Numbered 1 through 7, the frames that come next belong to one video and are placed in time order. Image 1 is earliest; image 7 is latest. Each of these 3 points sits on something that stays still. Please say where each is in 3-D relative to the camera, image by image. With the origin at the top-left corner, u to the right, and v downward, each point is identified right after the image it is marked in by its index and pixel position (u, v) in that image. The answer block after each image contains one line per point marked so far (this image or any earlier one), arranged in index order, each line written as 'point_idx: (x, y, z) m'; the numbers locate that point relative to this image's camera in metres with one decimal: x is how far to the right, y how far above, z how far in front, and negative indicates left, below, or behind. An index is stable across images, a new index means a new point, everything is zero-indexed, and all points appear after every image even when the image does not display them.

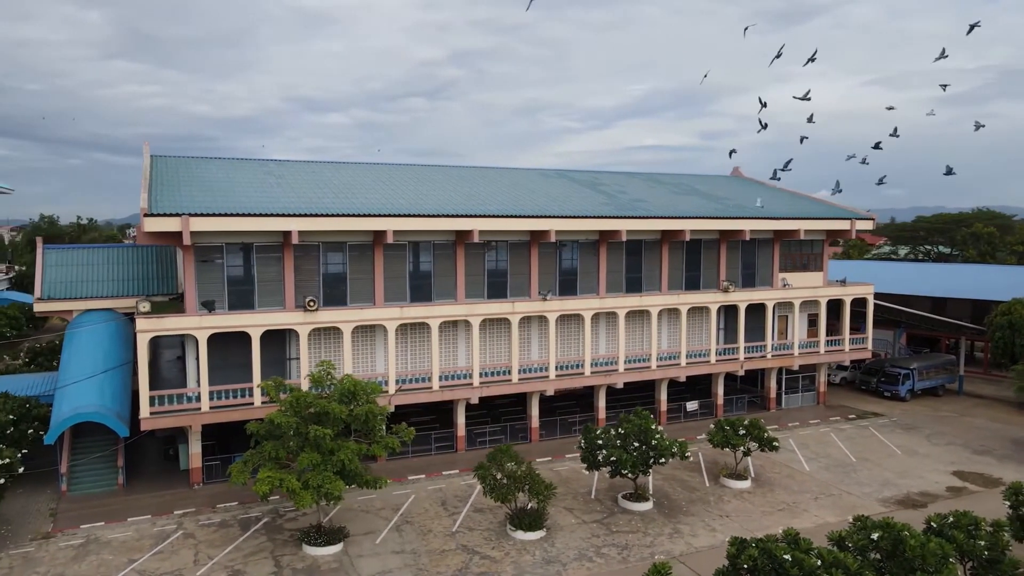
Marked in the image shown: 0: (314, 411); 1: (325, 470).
0: (-5.1, -3.2, +19.2) m
1: (-4.7, -4.5, +18.6) m
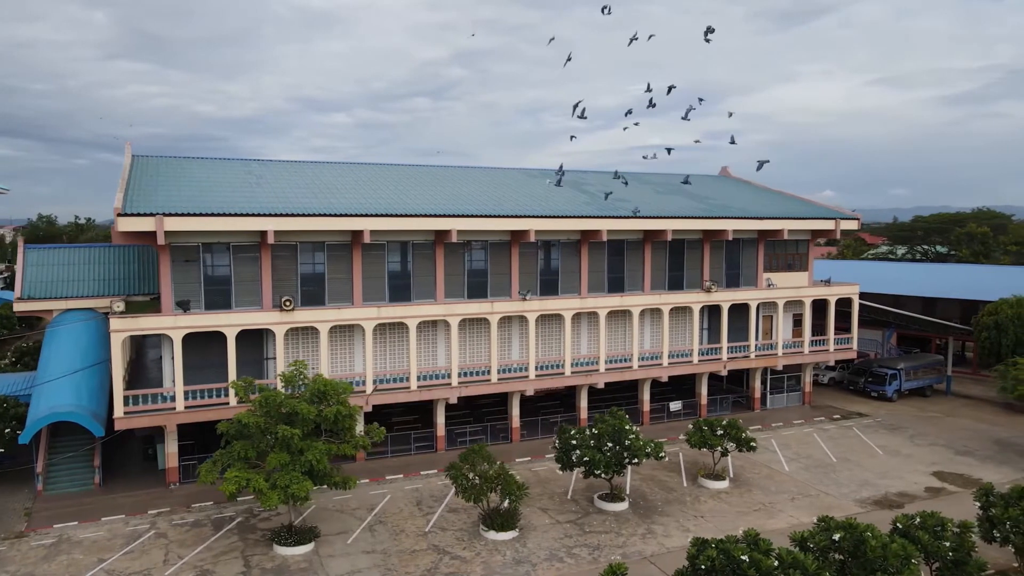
0: (-5.9, -3.2, +19.2) m
1: (-5.5, -4.5, +18.6) m
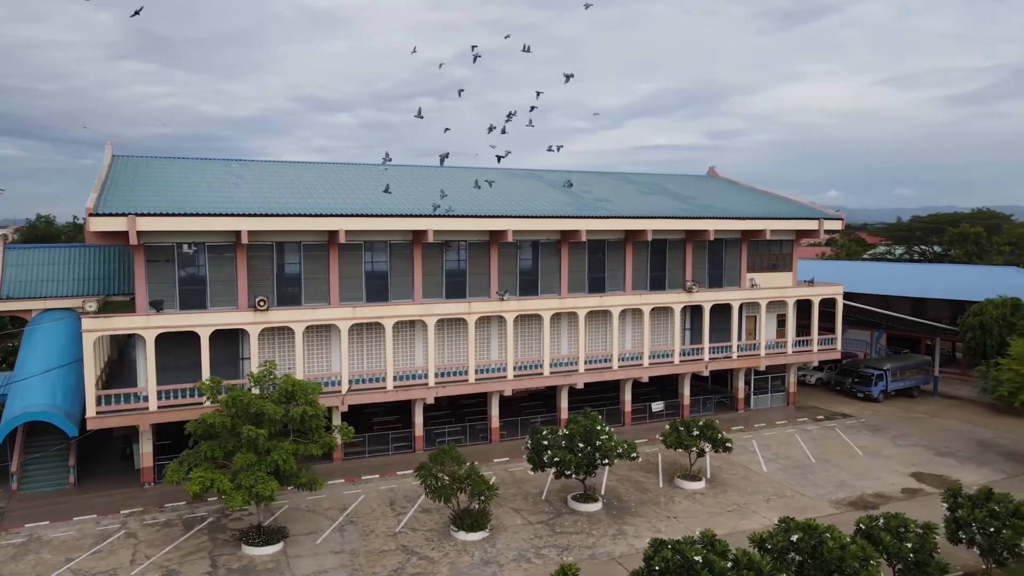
0: (-6.8, -3.2, +19.2) m
1: (-6.3, -4.5, +18.6) m
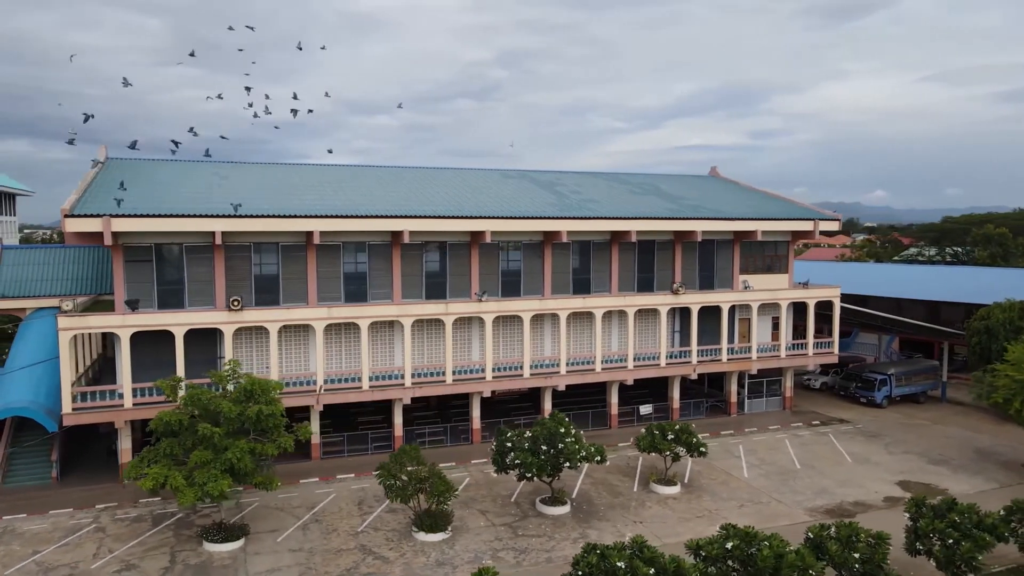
0: (-8.0, -3.2, +19.5) m
1: (-7.6, -4.5, +18.8) m
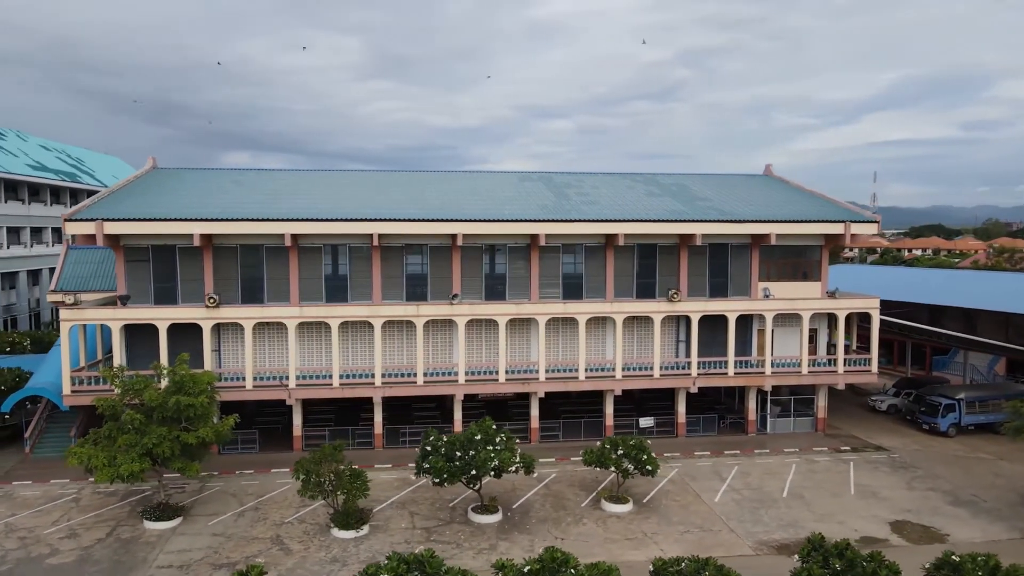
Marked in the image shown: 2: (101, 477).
0: (-10.7, -3.1, +21.3) m
1: (-10.4, -4.5, +20.5) m
2: (-11.1, -5.1, +20.0) m
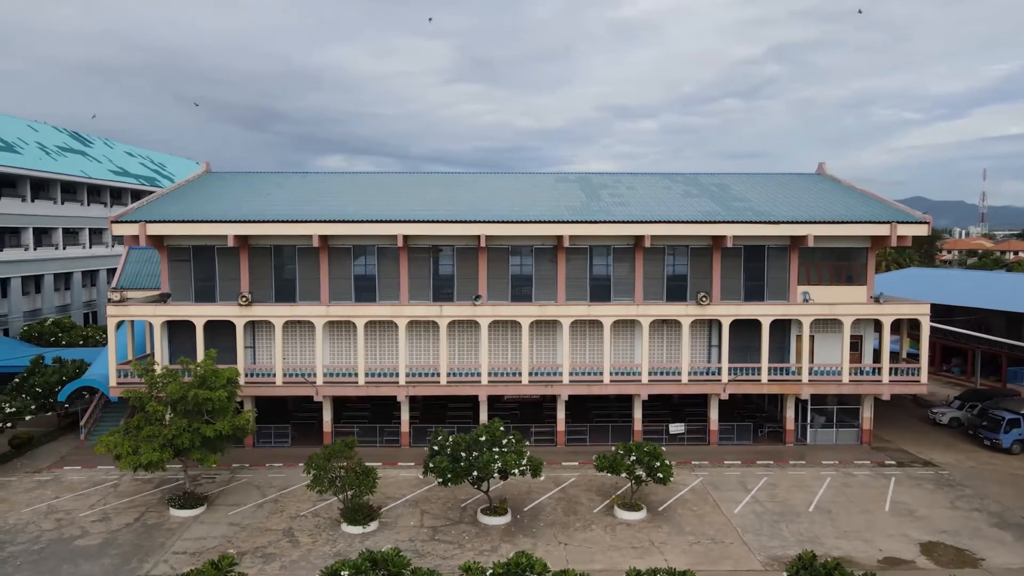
0: (-10.5, -3.1, +22.3) m
1: (-10.3, -4.4, +21.6) m
2: (-11.0, -5.0, +21.2) m
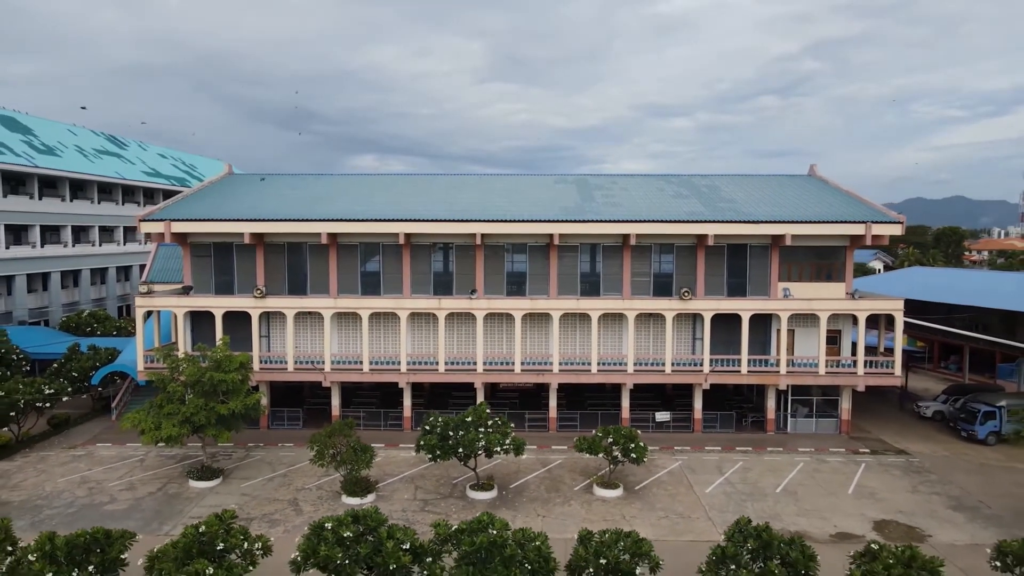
0: (-10.9, -2.8, +24.7) m
1: (-10.8, -4.2, +23.9) m
2: (-11.5, -4.8, +23.6) m
